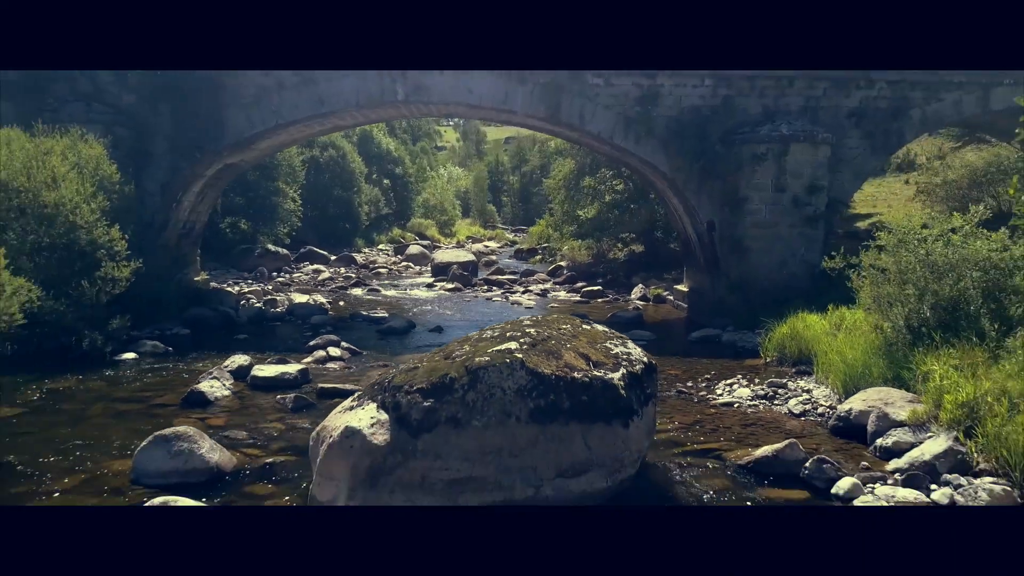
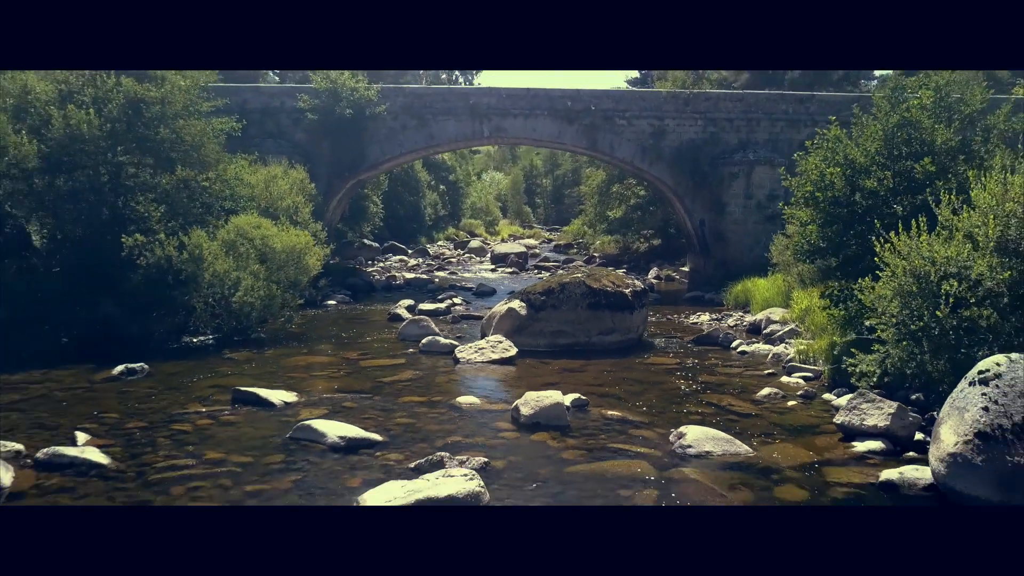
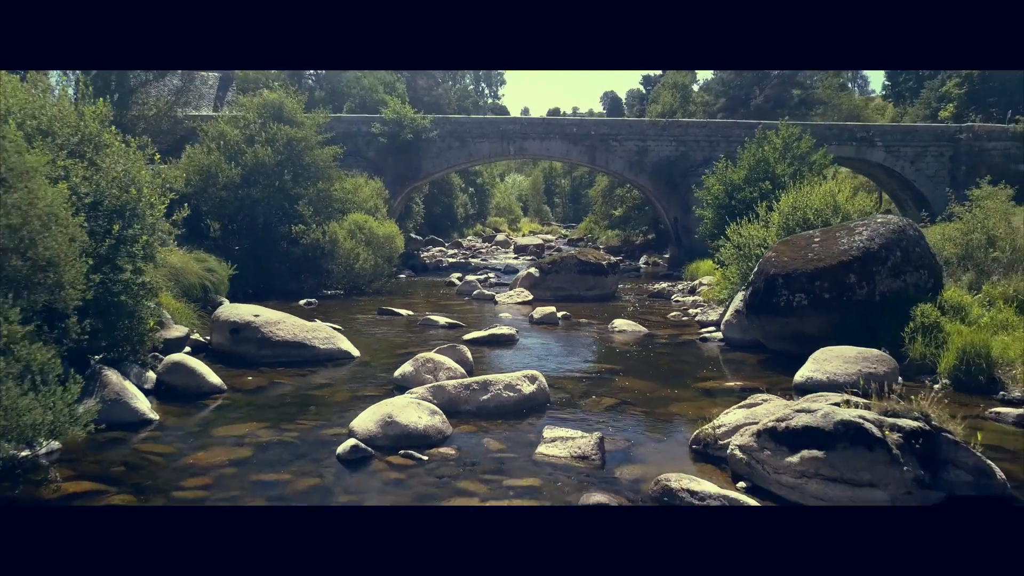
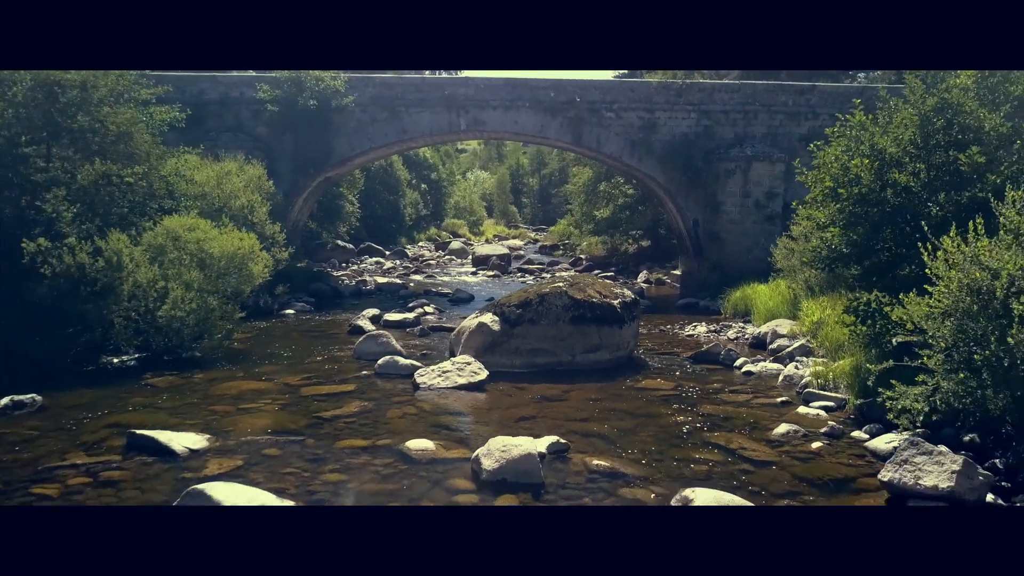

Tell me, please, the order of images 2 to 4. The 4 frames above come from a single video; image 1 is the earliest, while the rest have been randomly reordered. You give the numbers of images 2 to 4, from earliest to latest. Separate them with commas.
4, 2, 3
